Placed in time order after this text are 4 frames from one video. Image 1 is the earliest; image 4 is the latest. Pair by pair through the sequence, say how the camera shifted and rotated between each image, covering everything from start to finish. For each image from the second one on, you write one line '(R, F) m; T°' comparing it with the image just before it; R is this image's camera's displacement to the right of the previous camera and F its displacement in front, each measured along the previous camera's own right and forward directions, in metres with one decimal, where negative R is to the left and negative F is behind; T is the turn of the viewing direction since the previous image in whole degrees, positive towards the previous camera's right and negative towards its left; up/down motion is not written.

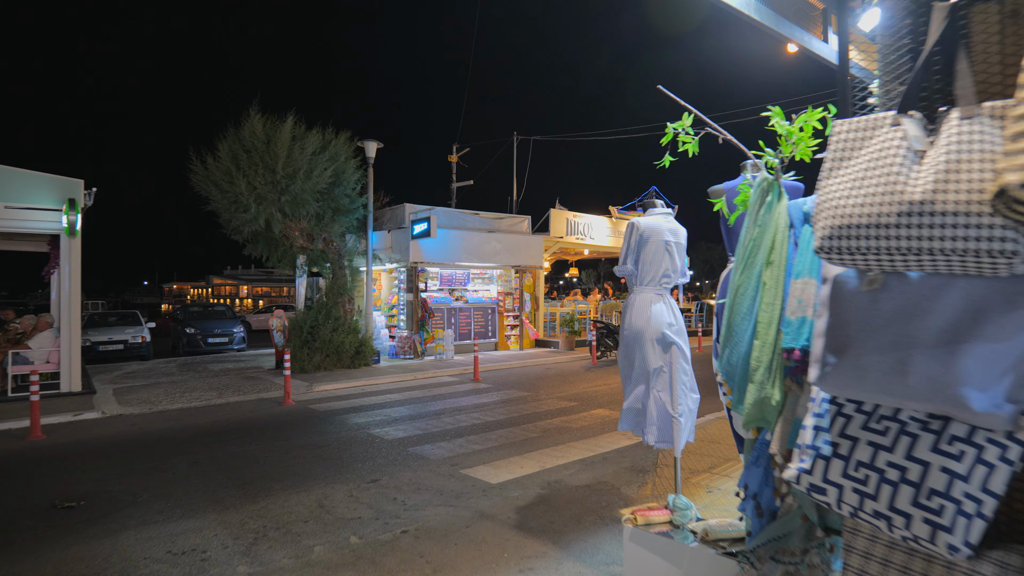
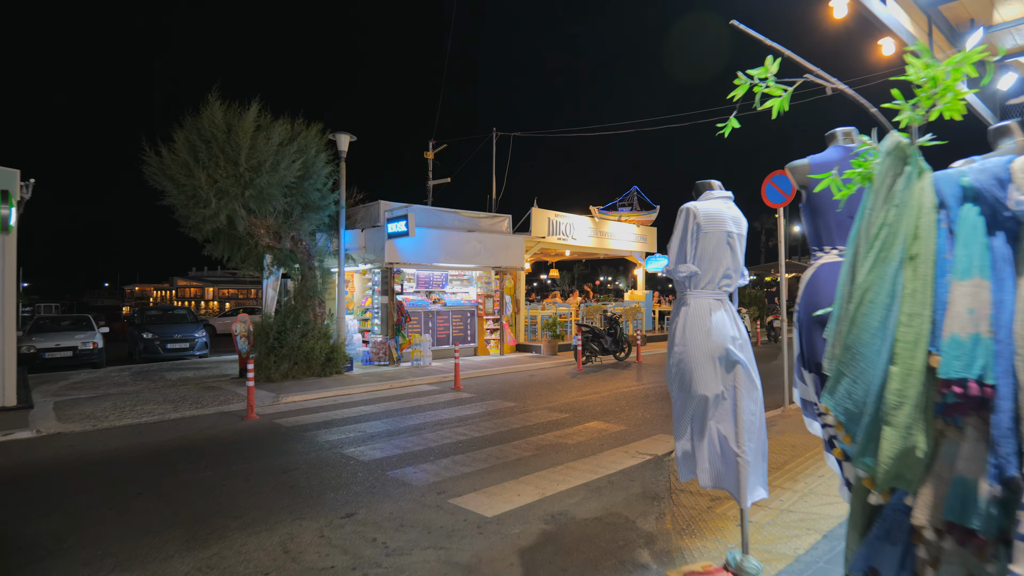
(-0.2, +0.7) m; +3°
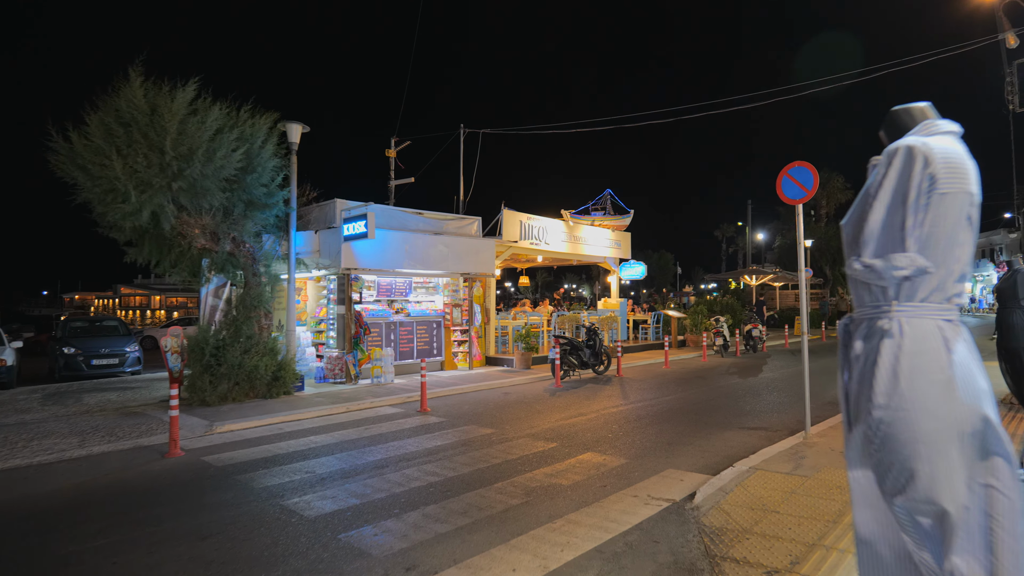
(-0.2, +1.3) m; +4°
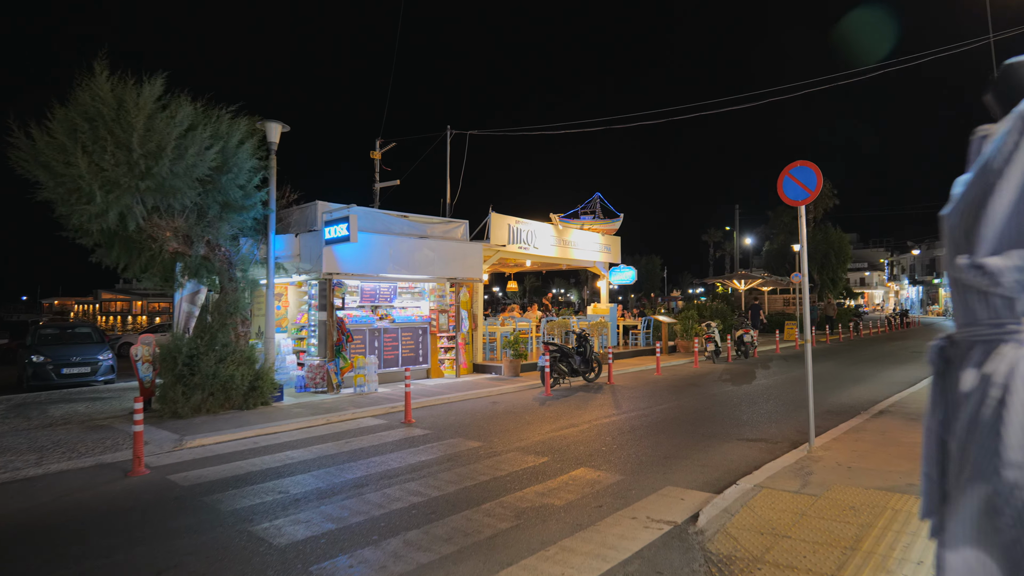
(0.0, +0.4) m; +1°
